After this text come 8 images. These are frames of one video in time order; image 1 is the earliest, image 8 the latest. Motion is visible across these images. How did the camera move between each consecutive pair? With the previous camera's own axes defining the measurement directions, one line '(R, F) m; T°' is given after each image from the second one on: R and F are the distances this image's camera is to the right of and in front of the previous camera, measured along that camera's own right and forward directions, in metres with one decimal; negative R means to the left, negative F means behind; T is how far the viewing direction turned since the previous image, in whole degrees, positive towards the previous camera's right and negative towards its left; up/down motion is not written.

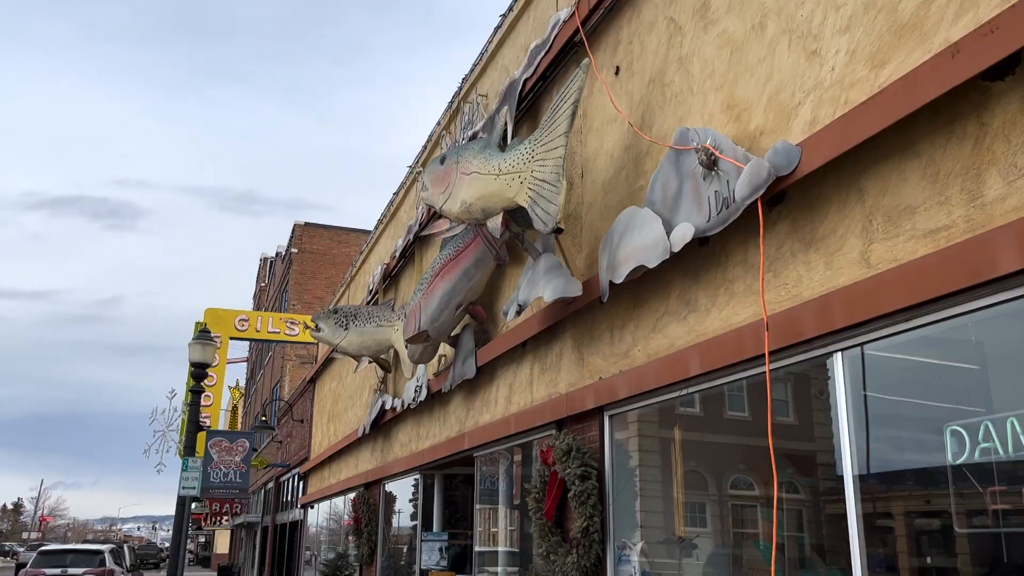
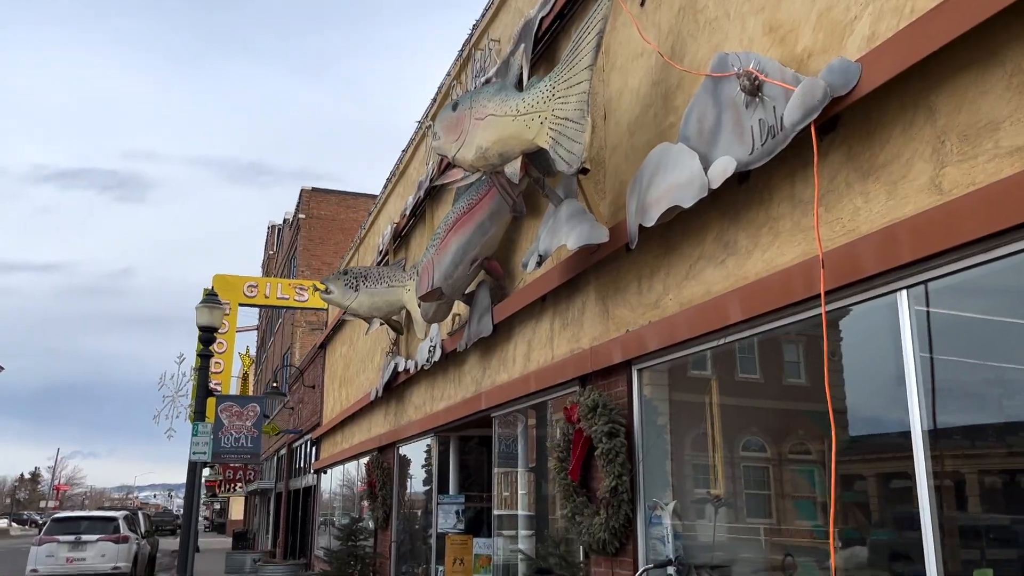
(-0.1, +0.4) m; -1°
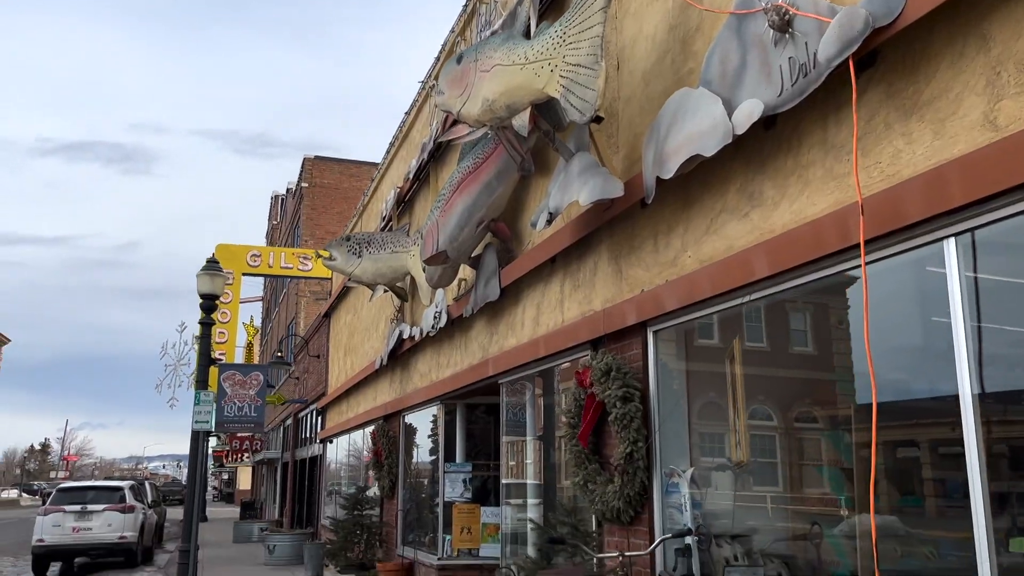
(0.0, +0.3) m; 0°
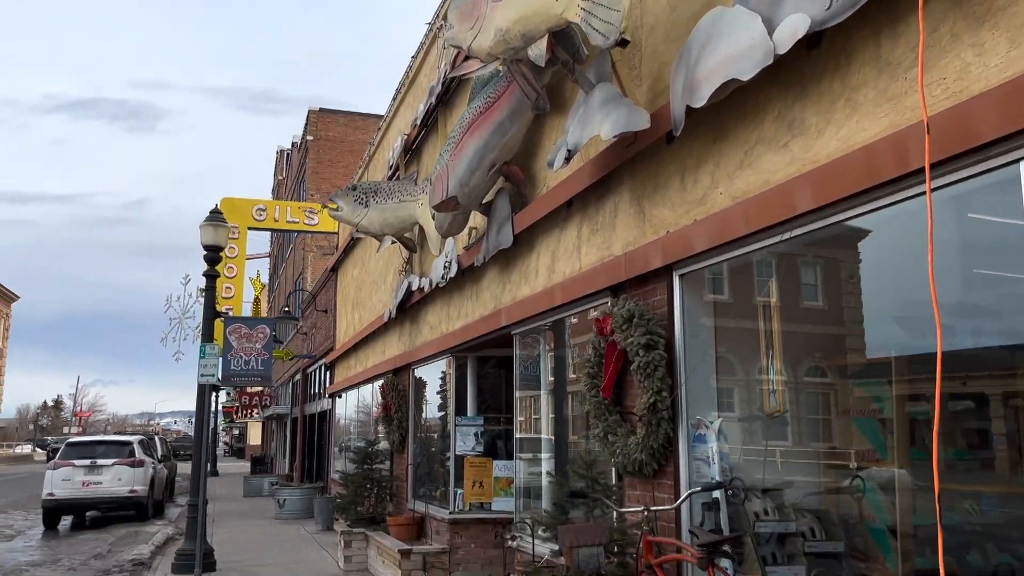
(-0.1, +0.3) m; 0°
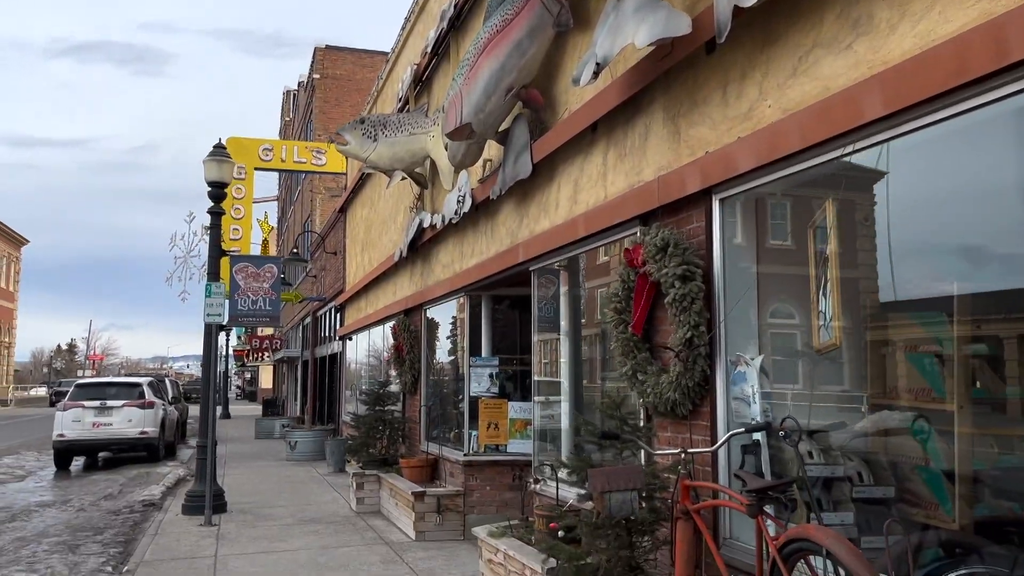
(-0.1, +0.4) m; -1°
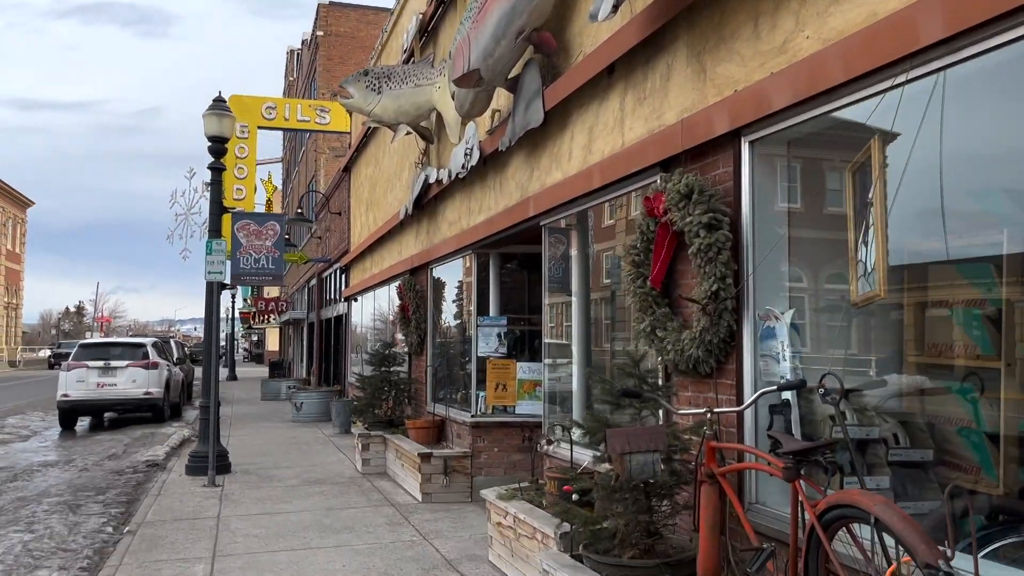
(0.0, +0.3) m; 0°
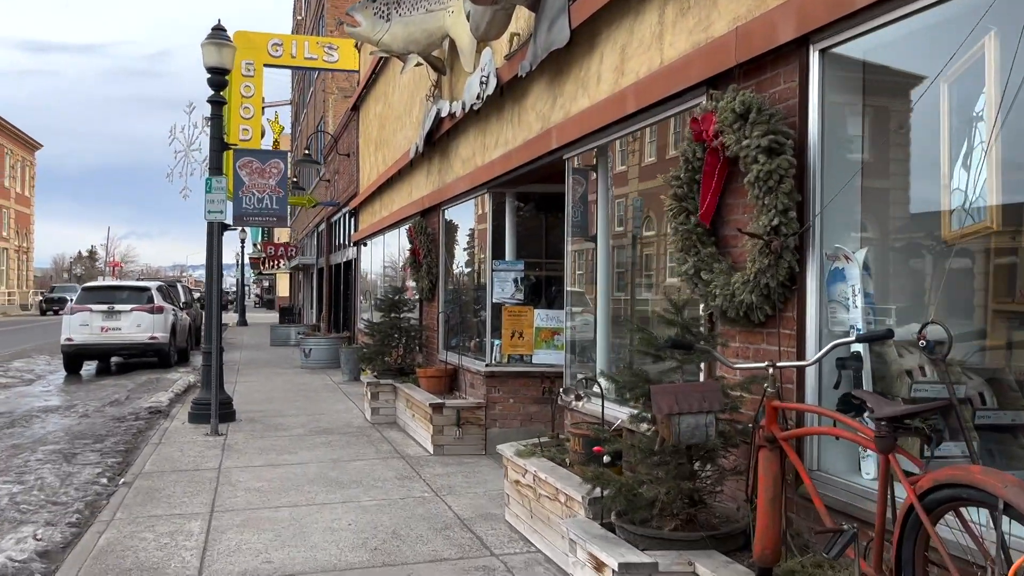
(-0.1, +0.6) m; -1°
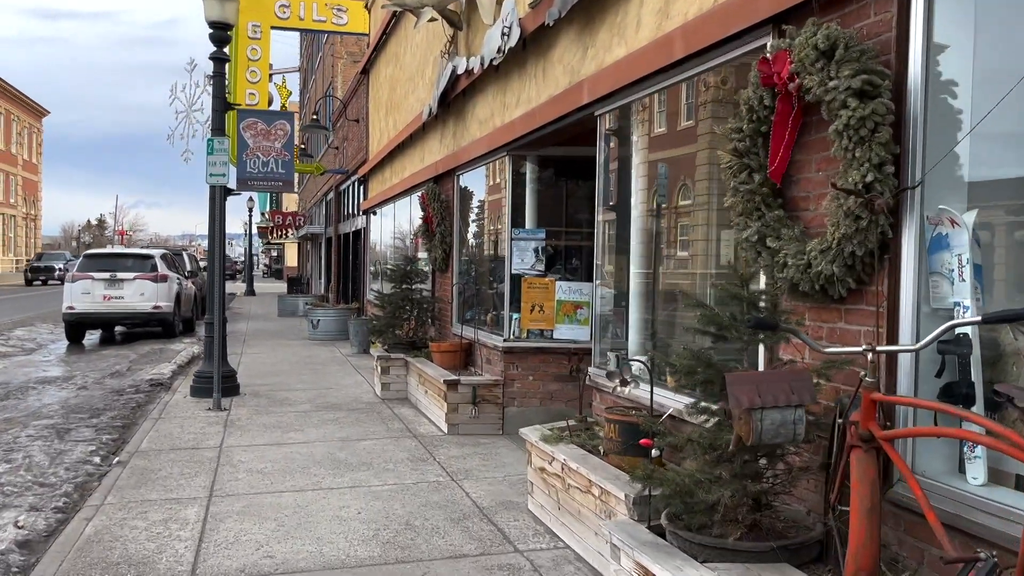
(-0.1, +0.5) m; -1°
